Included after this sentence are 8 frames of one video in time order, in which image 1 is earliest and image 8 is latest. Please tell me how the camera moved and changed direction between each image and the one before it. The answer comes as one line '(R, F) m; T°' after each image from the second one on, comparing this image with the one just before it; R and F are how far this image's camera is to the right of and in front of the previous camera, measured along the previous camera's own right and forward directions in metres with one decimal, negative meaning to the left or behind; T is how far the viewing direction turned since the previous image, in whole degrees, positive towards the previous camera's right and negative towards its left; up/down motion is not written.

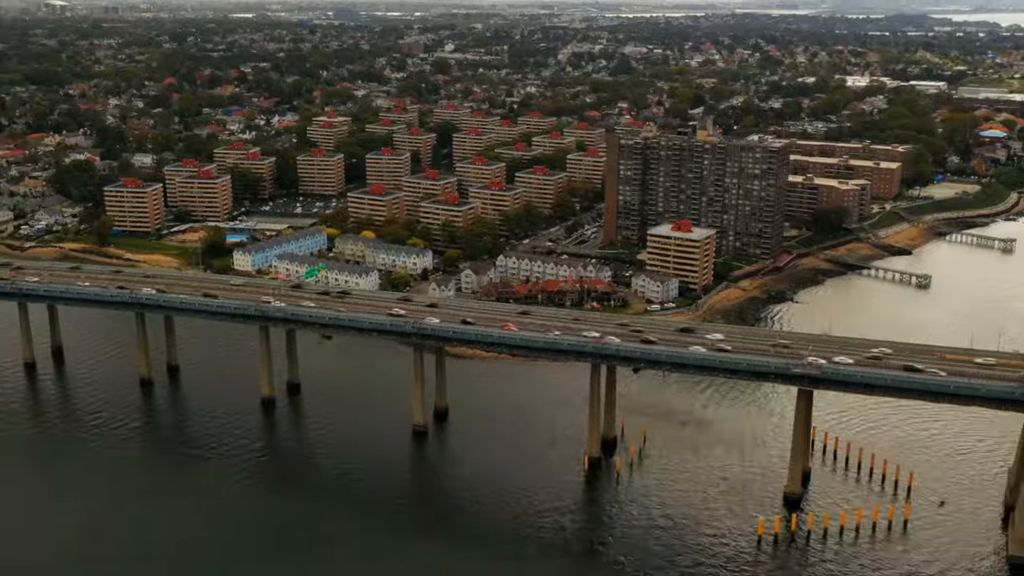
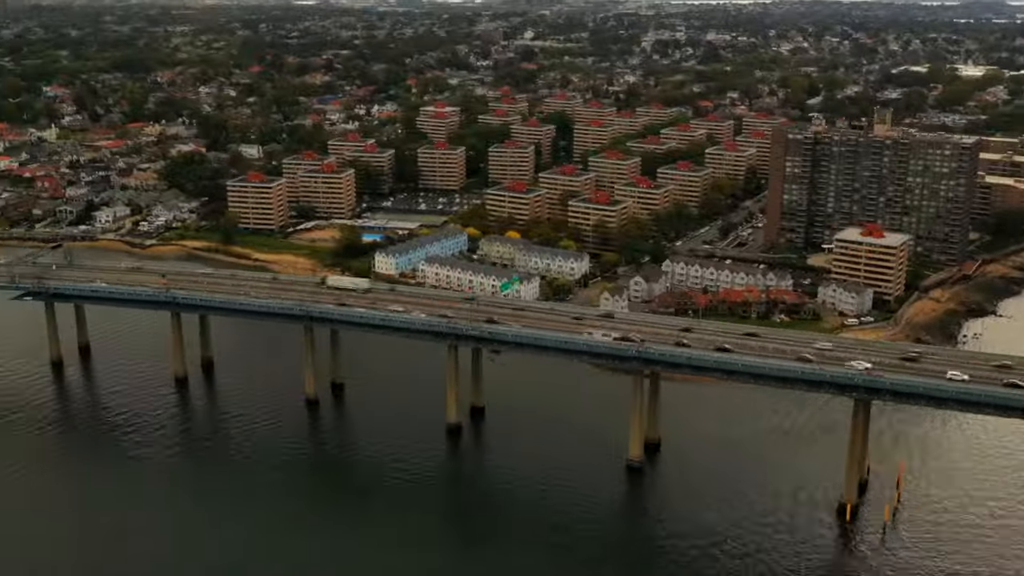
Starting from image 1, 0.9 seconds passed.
(-5.3, +4.1) m; -3°
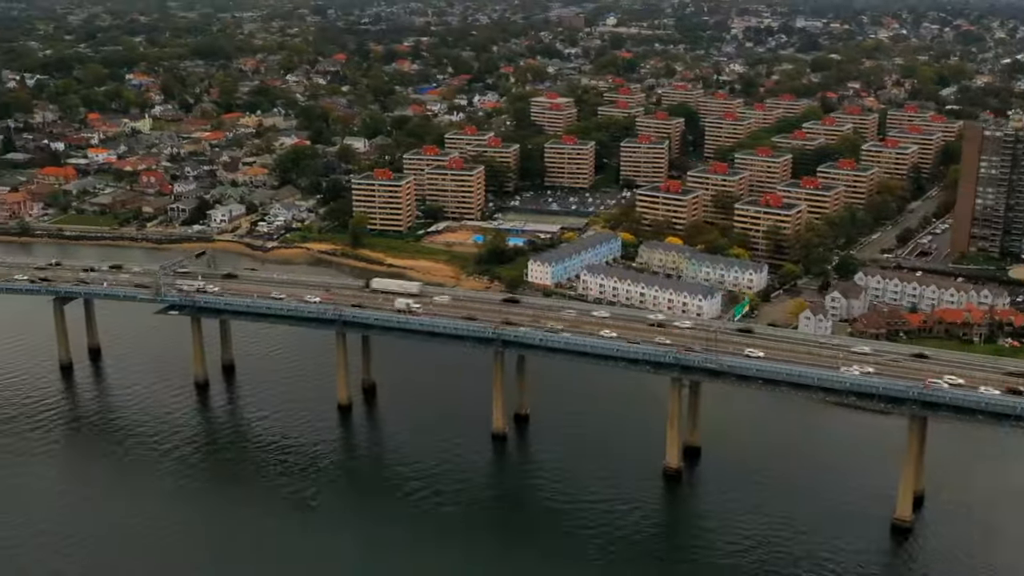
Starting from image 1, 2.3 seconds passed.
(-4.7, +4.6) m; -3°
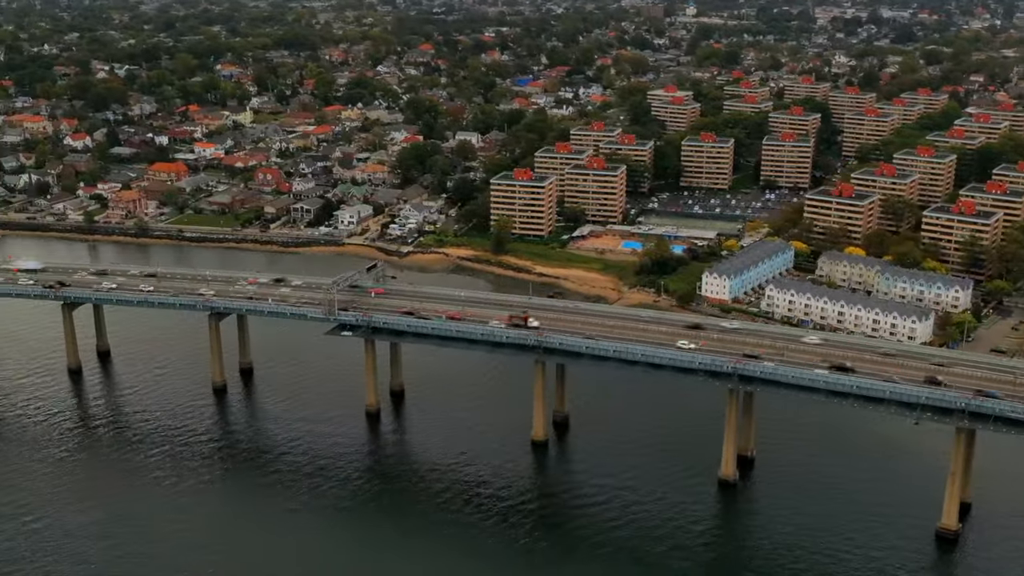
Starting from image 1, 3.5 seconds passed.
(-4.8, +3.7) m; -2°
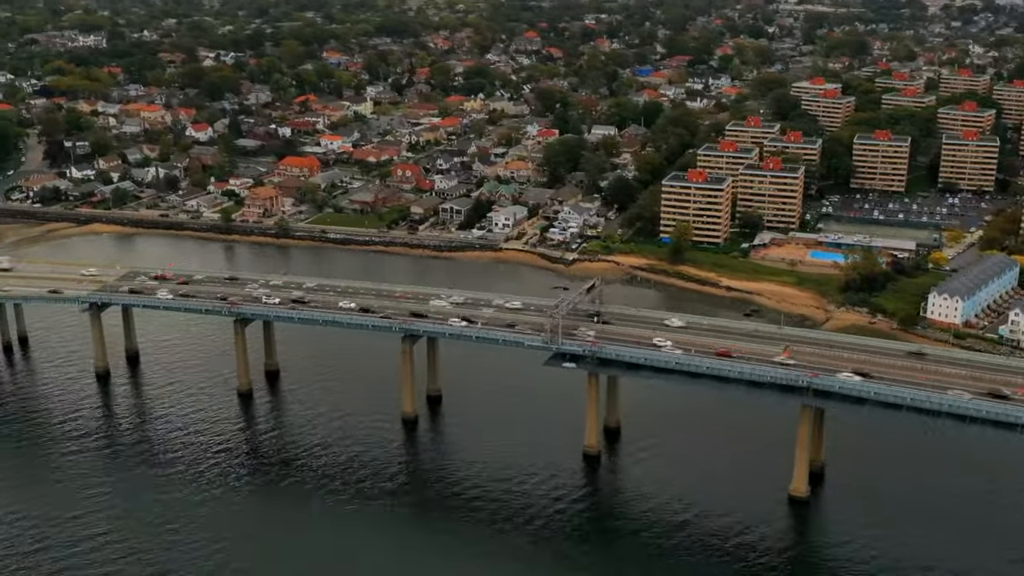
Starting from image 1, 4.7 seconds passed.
(-4.7, +4.0) m; -3°
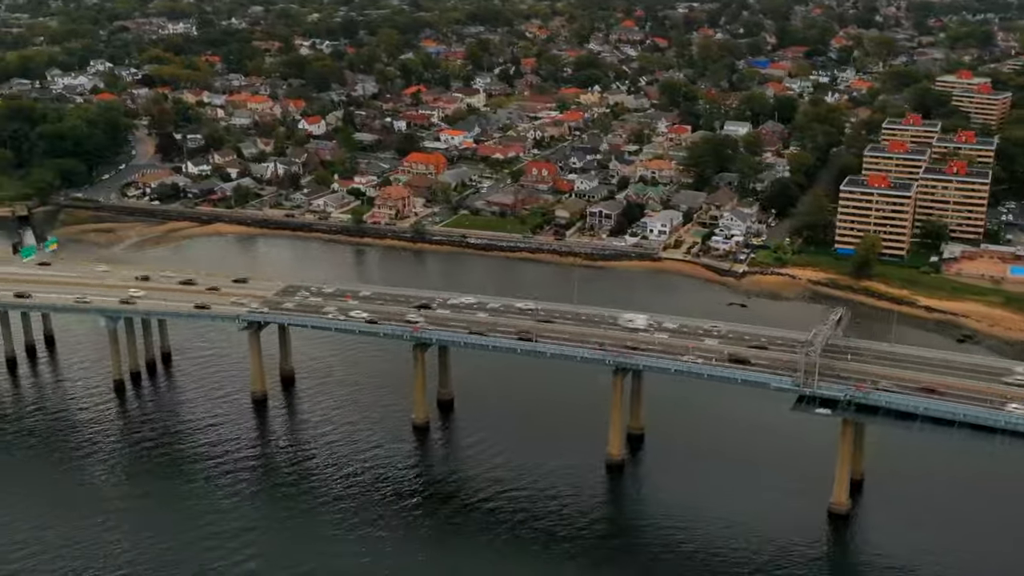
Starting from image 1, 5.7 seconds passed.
(-4.1, +3.5) m; -3°
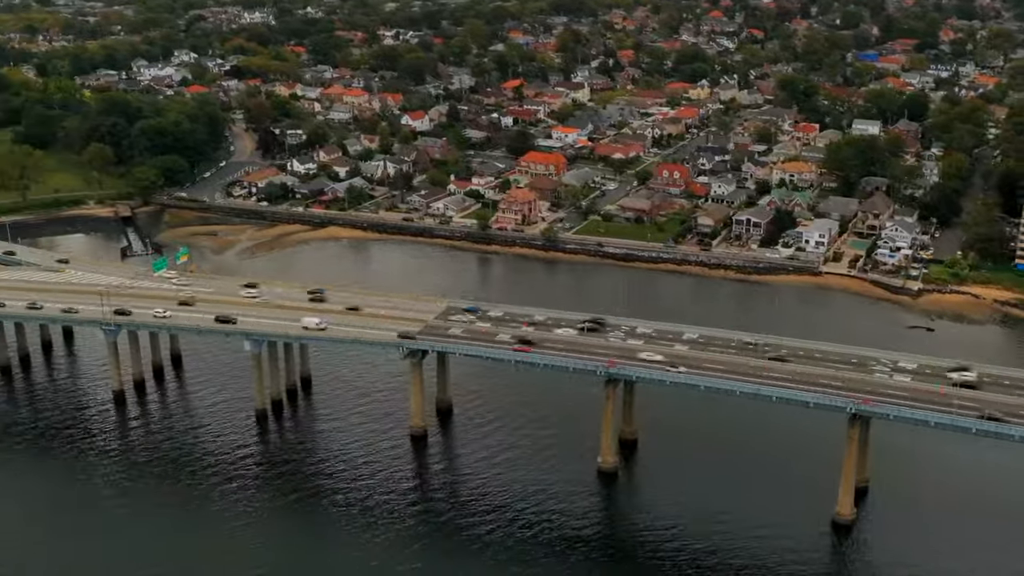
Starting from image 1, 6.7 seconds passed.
(-3.6, +3.2) m; -2°
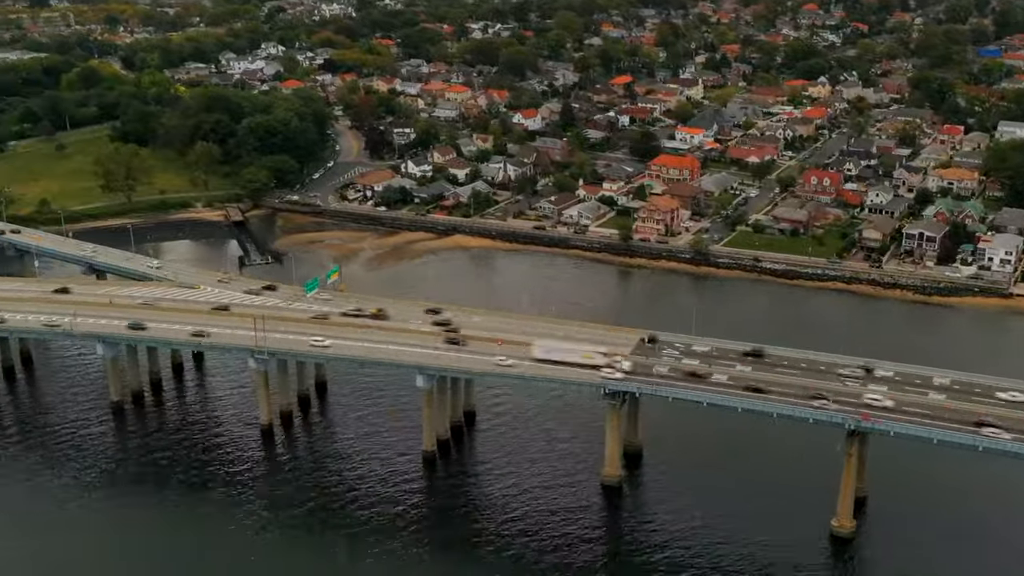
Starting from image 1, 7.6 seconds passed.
(-3.5, +3.1) m; -2°
